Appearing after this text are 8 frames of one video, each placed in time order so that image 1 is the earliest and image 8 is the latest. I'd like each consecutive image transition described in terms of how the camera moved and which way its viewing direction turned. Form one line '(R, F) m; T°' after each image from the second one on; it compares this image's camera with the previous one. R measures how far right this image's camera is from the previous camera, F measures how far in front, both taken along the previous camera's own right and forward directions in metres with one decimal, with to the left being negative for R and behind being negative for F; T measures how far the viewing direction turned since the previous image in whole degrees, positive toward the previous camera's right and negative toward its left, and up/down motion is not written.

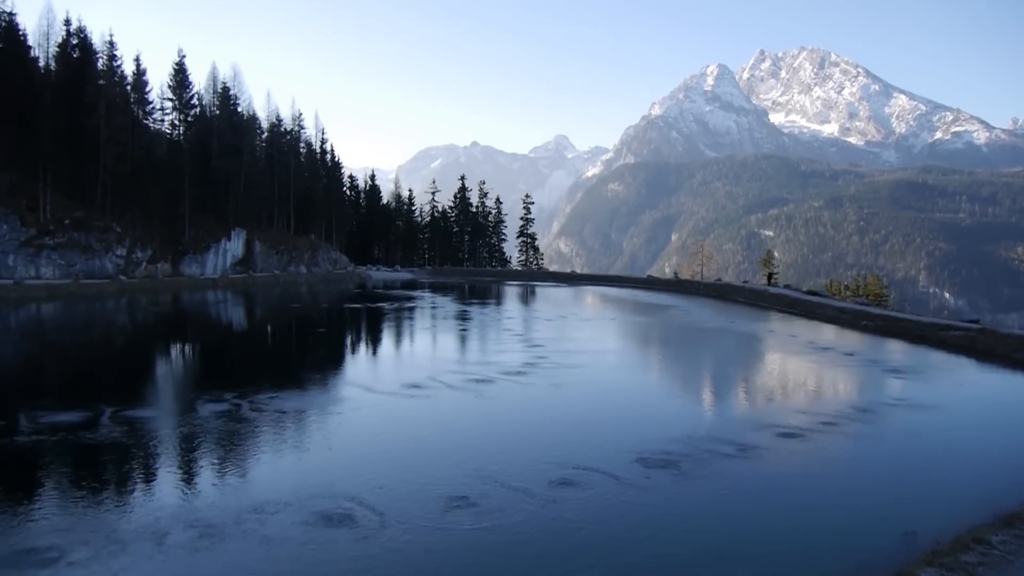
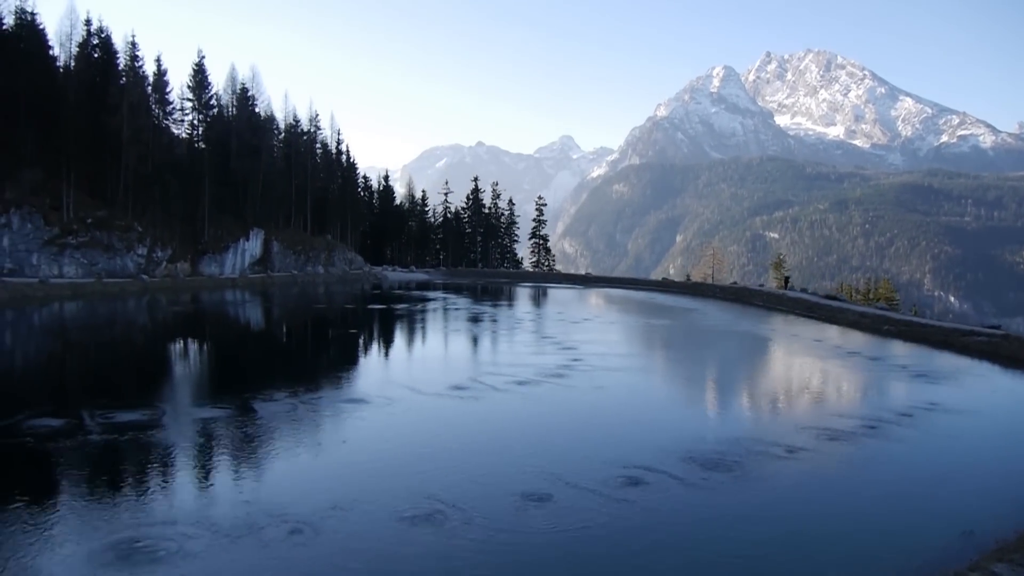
(-0.7, -0.3) m; 0°
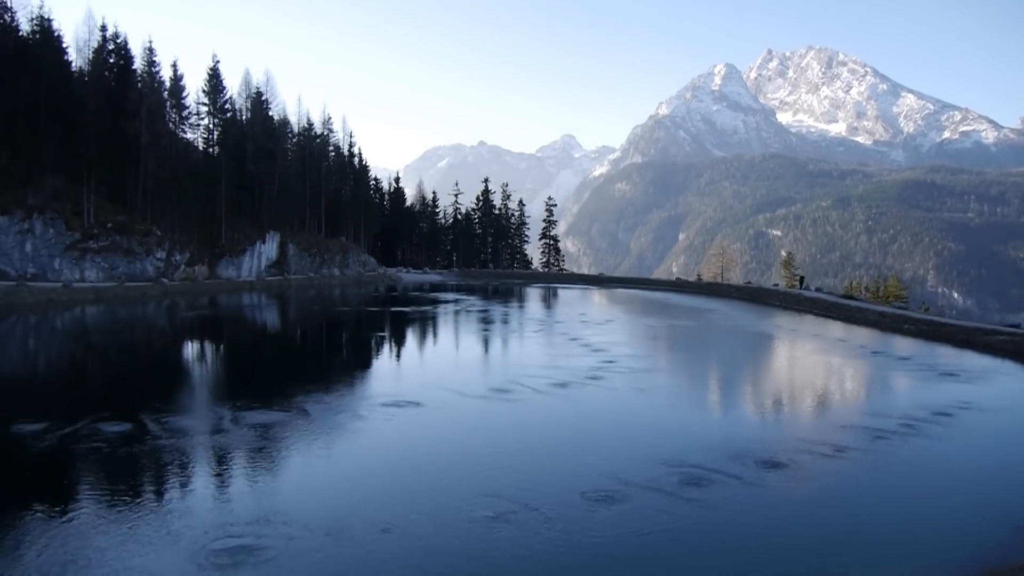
(-0.7, -0.3) m; 0°
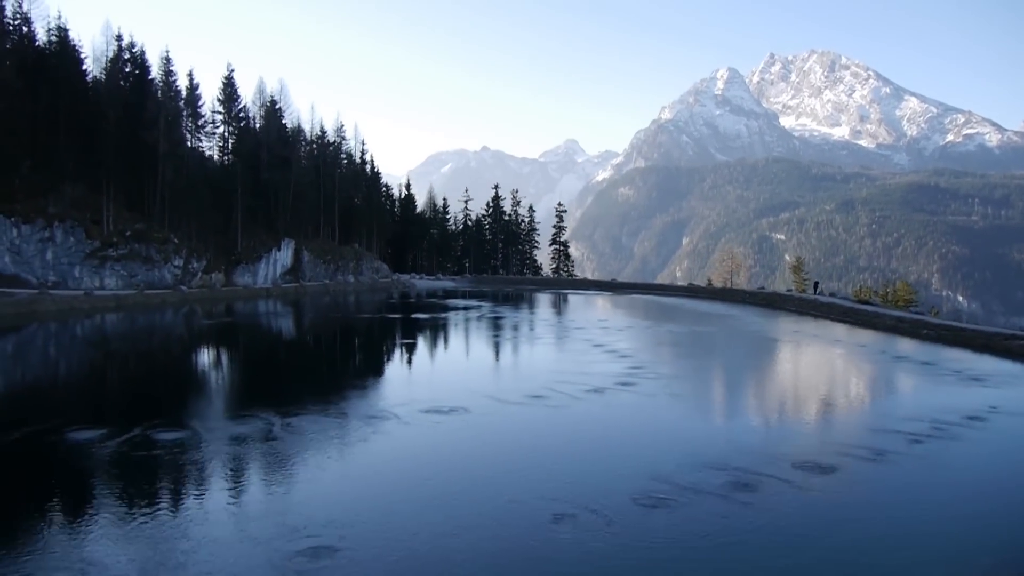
(-0.6, -0.2) m; 0°
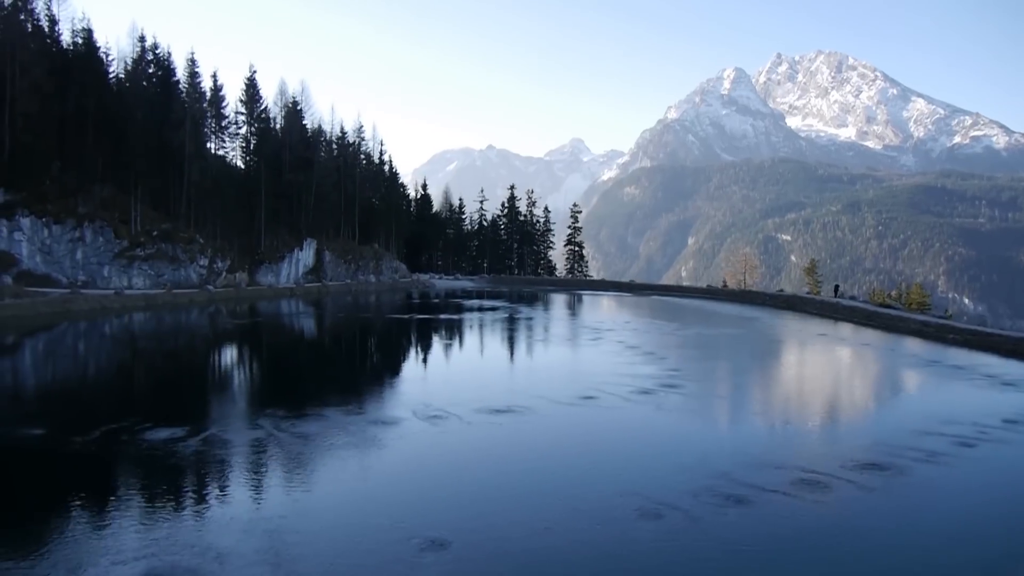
(-0.9, -0.3) m; 0°
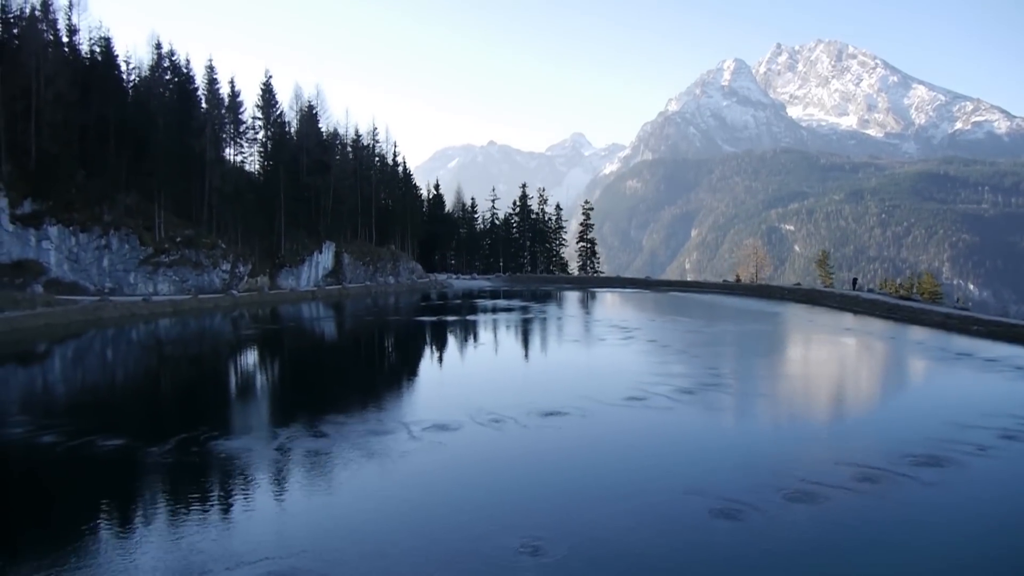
(-0.8, -0.3) m; 0°
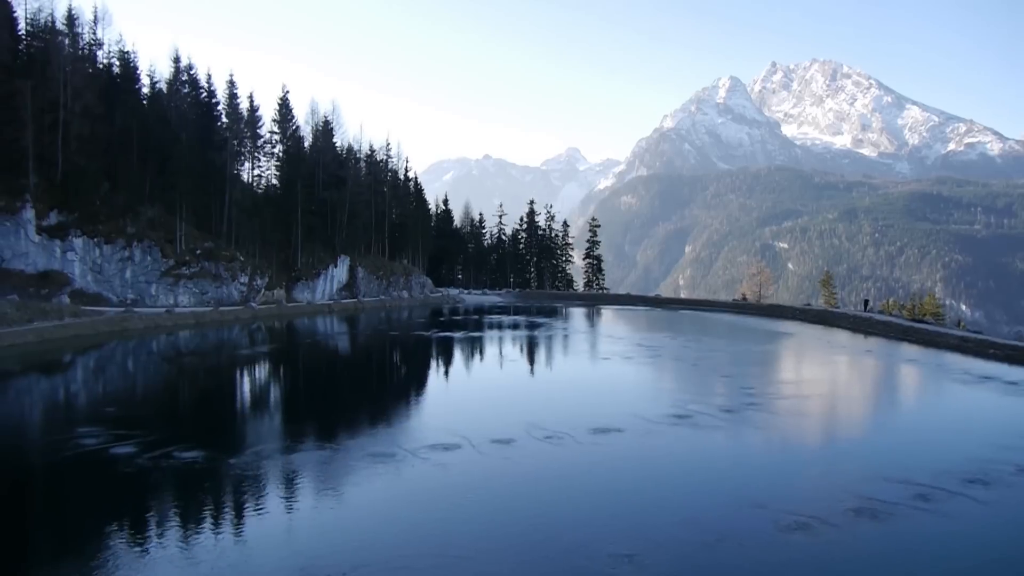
(-1.1, -0.6) m; +1°
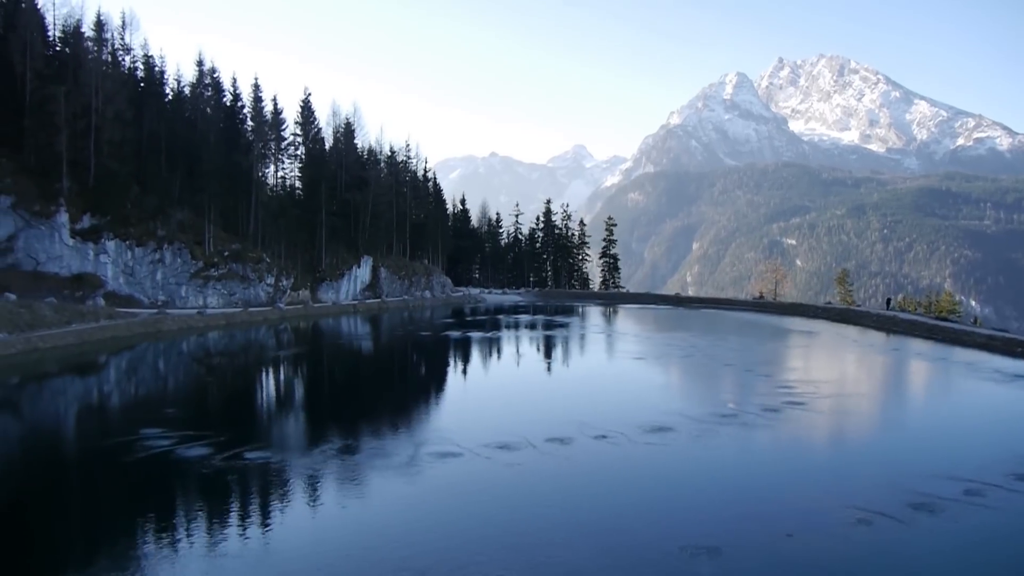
(-0.9, -0.4) m; 0°
